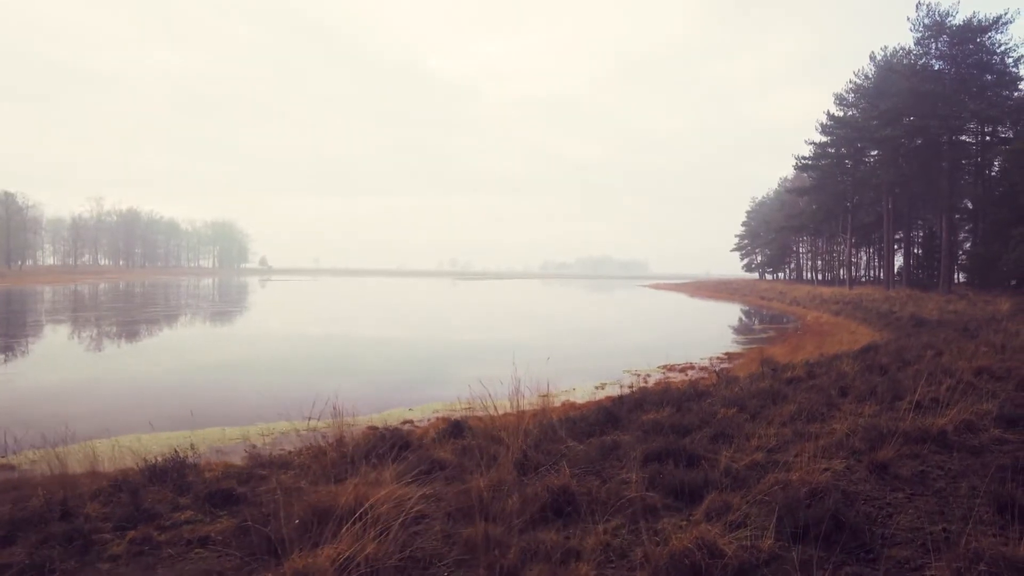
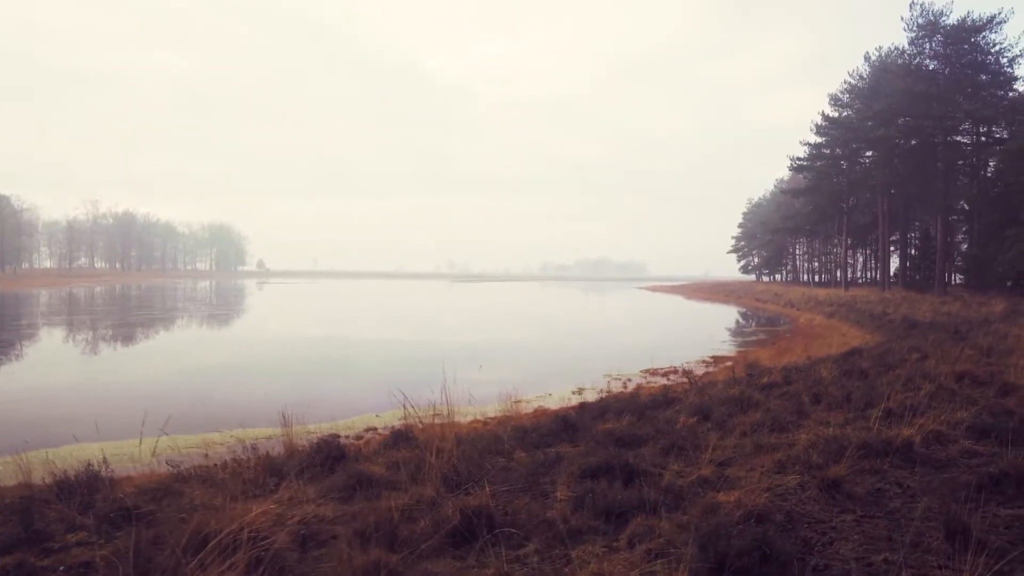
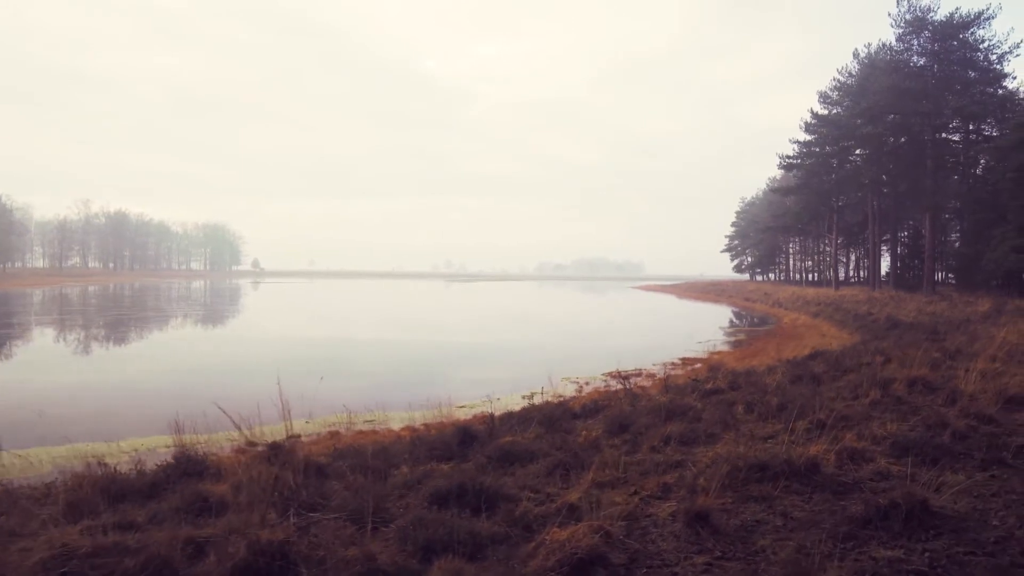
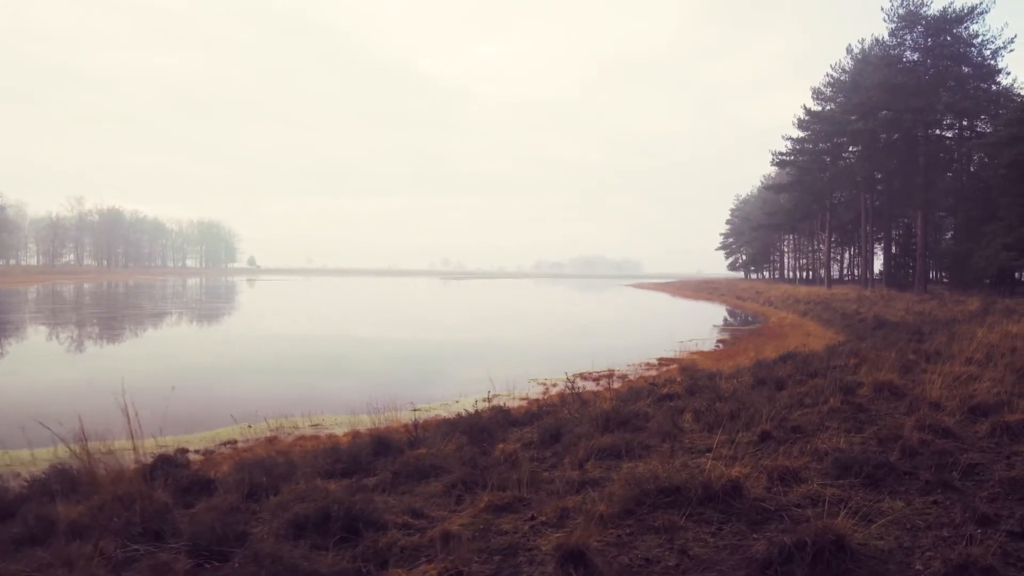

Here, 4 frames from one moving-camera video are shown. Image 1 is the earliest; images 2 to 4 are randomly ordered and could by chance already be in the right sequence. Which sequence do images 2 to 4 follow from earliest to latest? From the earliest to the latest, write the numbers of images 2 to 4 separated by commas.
2, 3, 4
